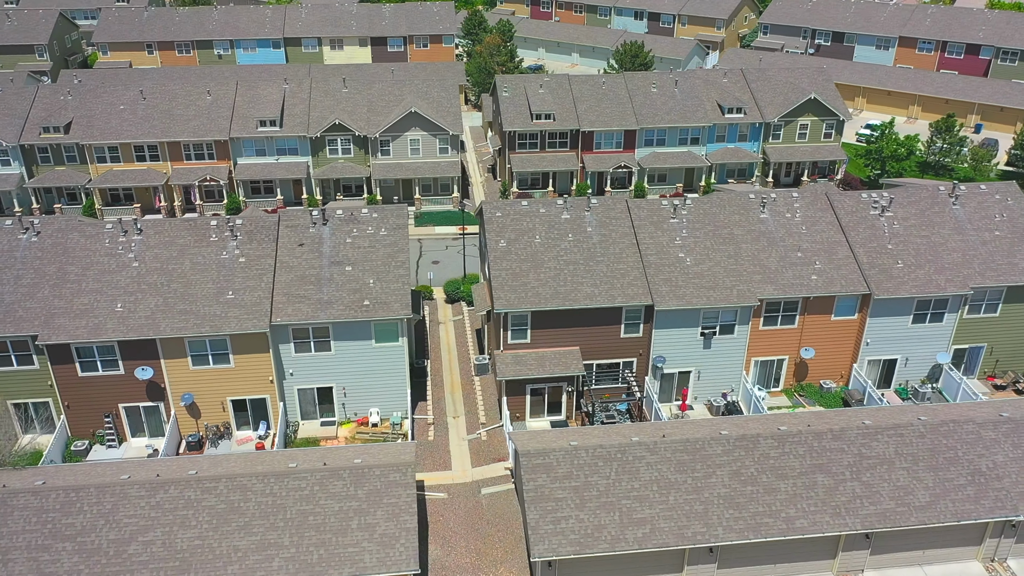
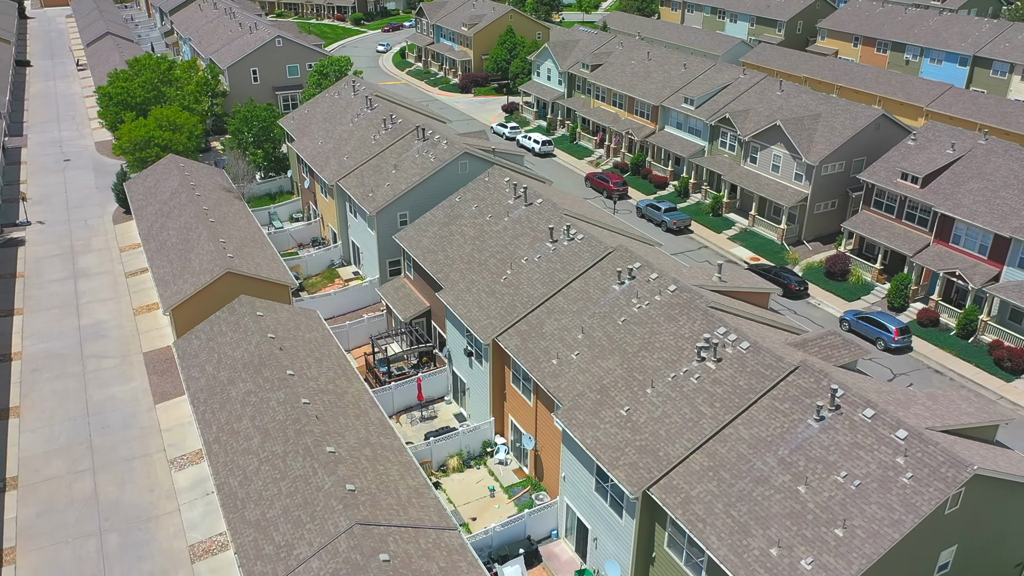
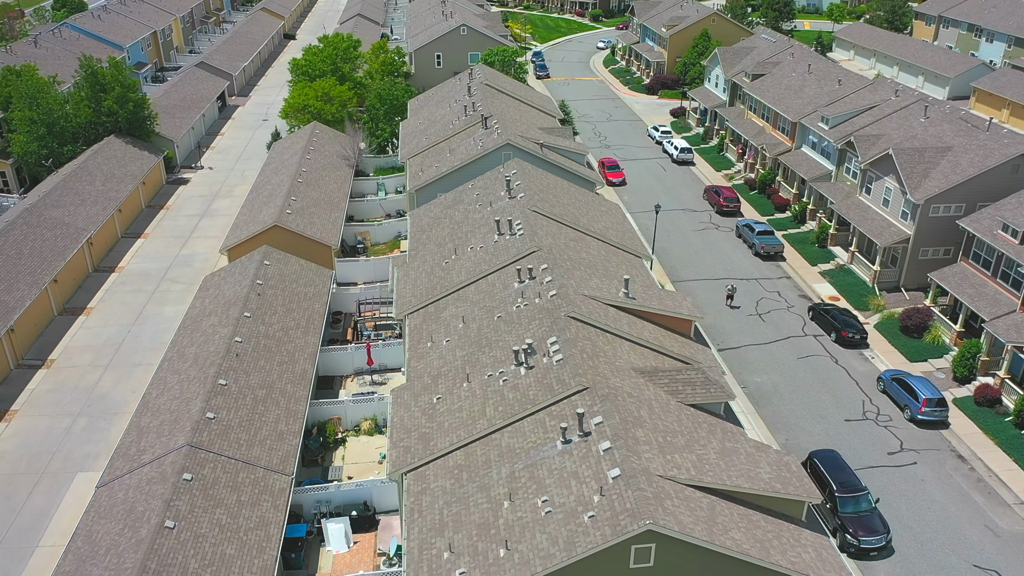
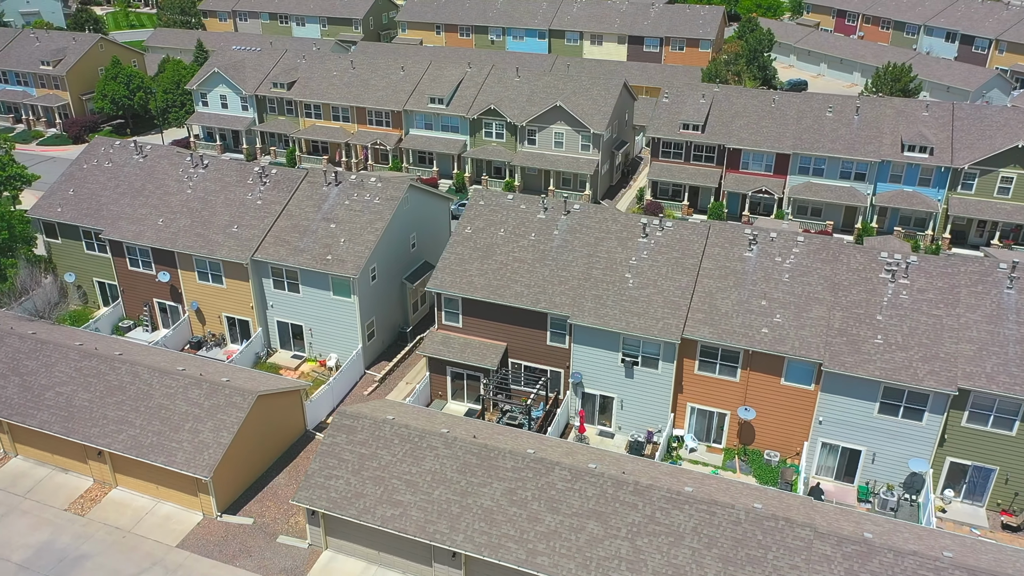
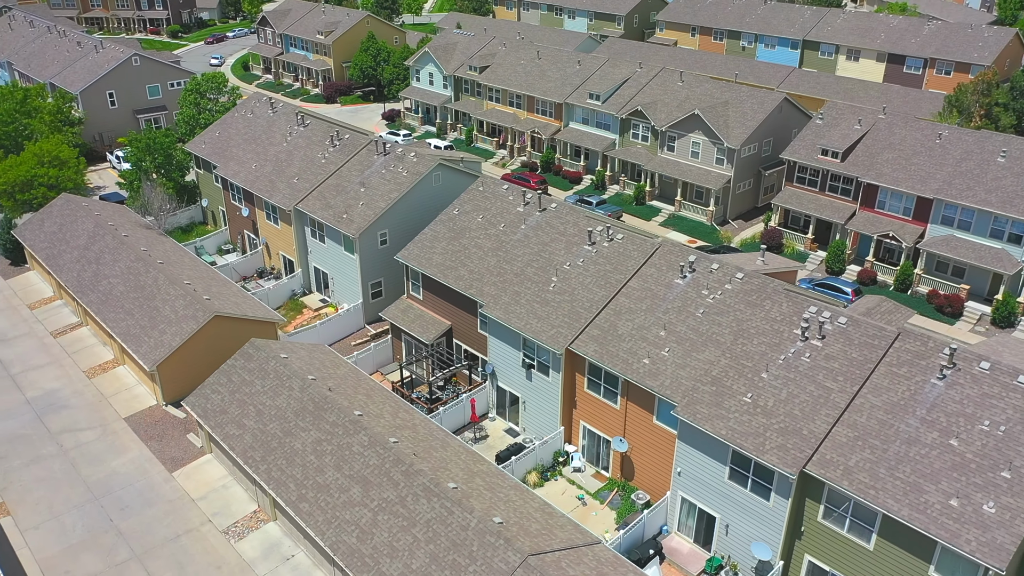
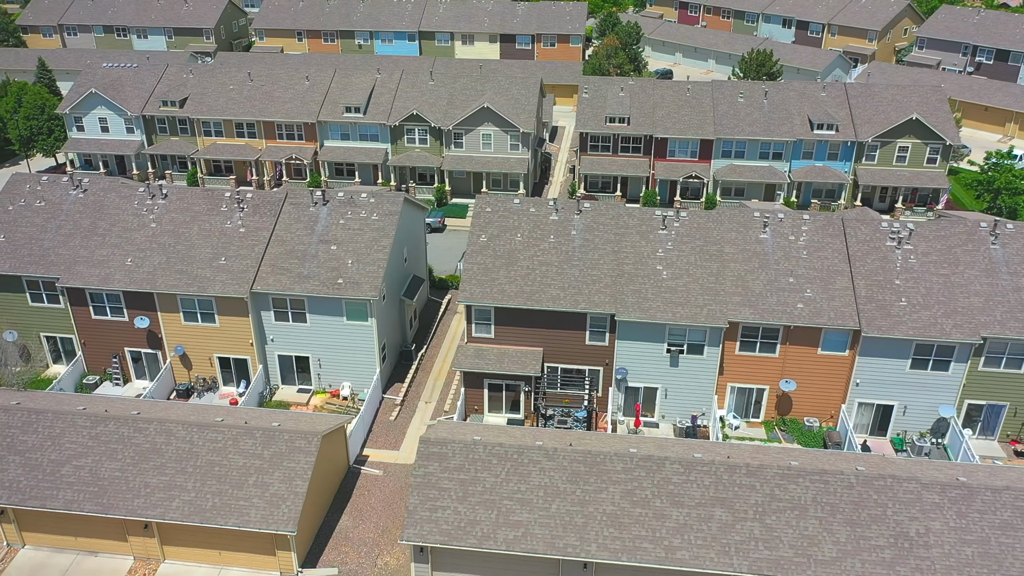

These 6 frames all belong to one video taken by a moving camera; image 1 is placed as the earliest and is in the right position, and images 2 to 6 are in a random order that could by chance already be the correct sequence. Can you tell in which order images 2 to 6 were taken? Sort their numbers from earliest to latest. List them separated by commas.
6, 4, 5, 2, 3
